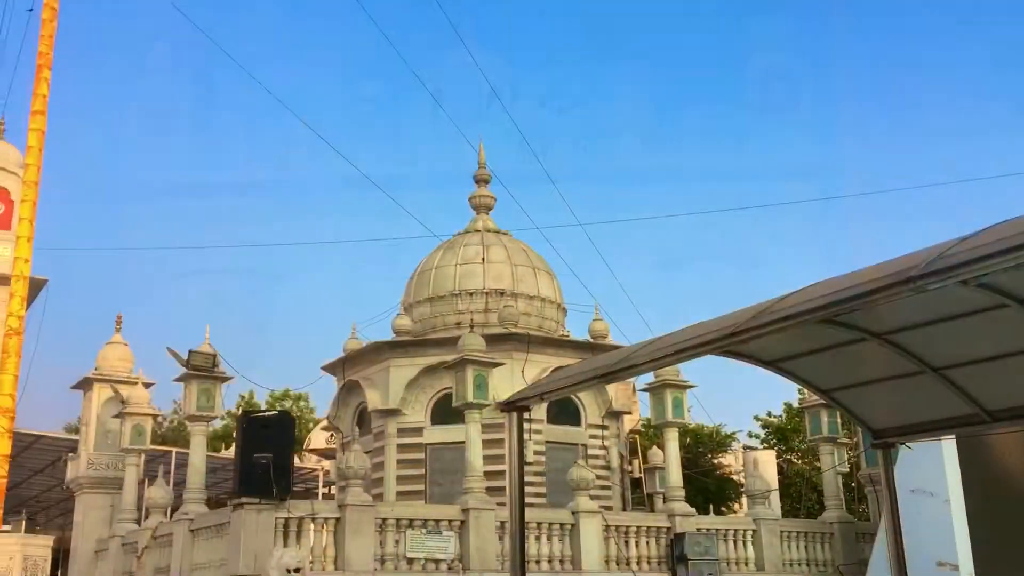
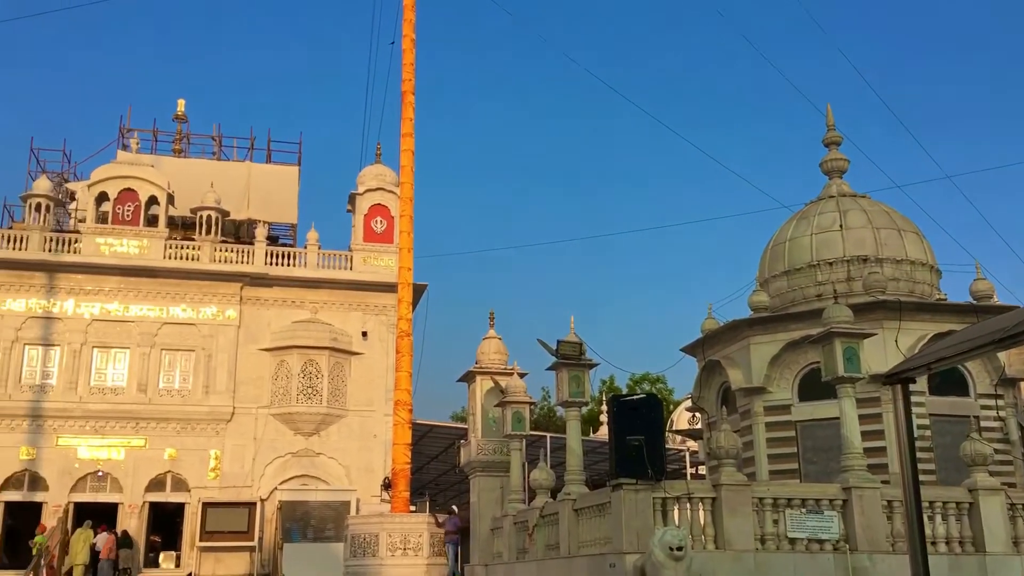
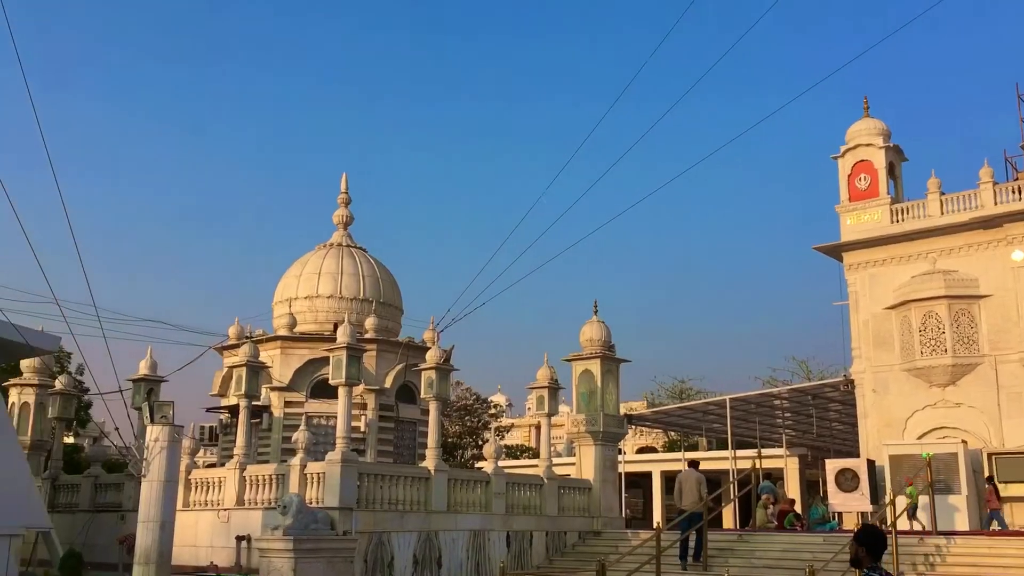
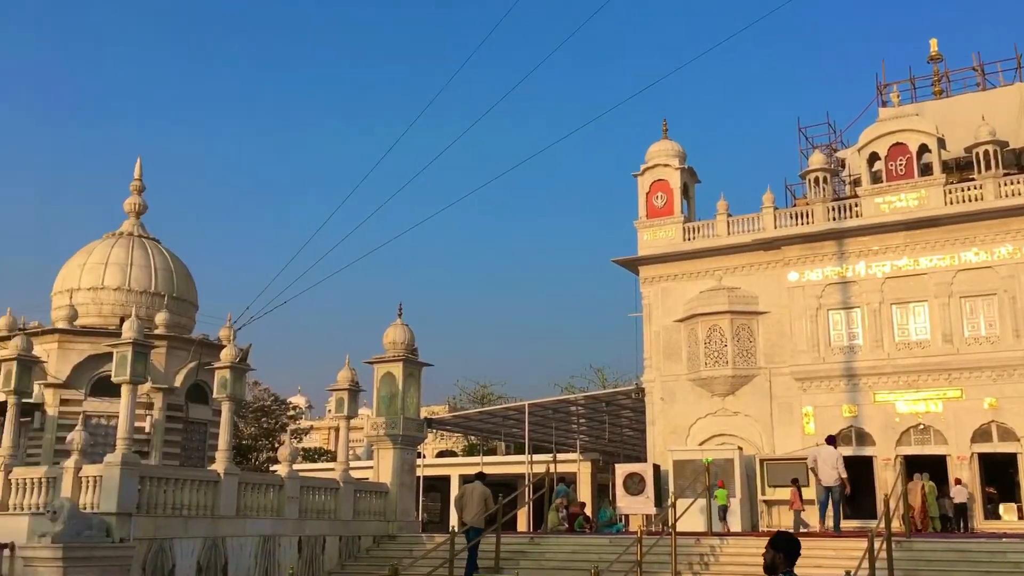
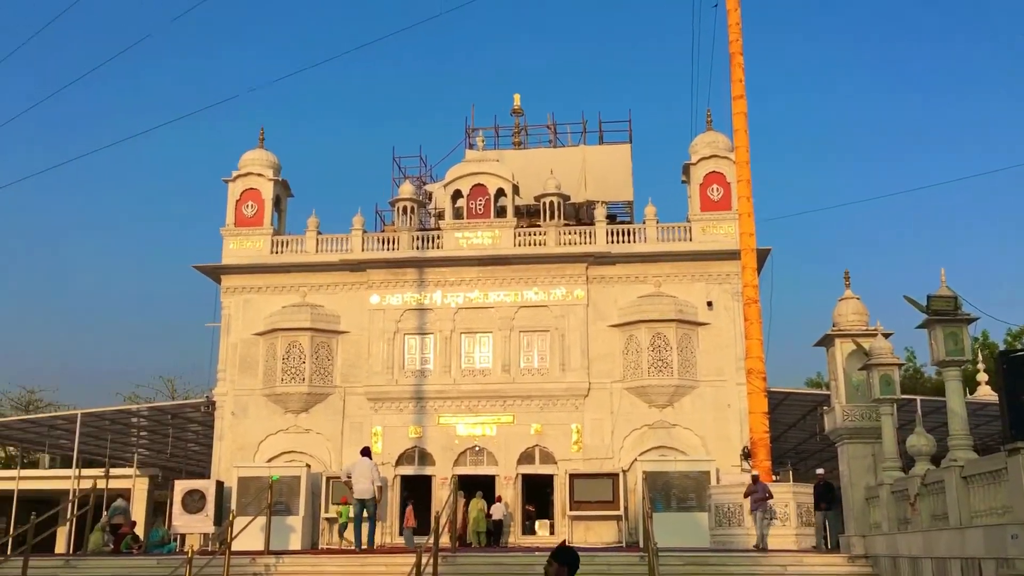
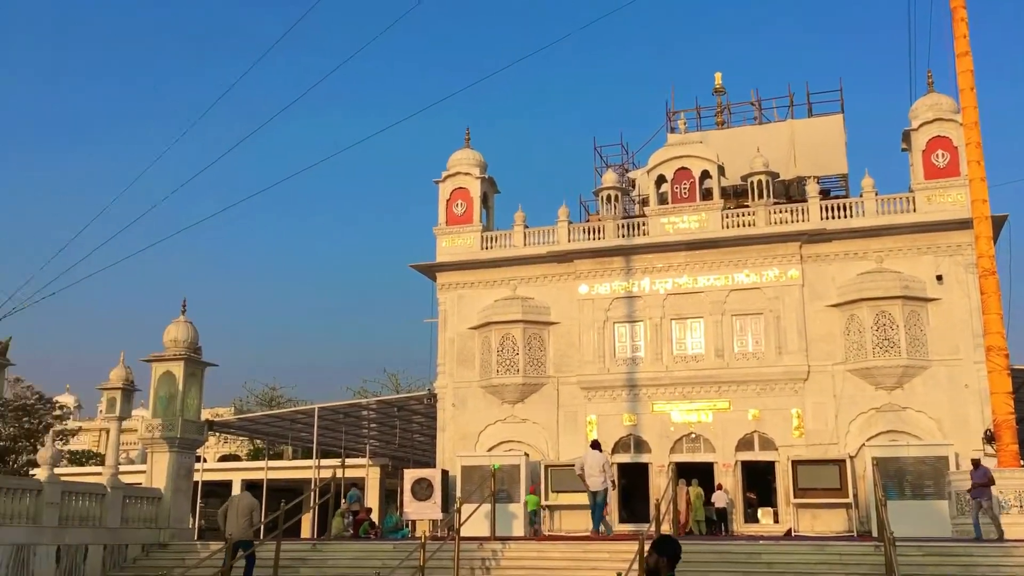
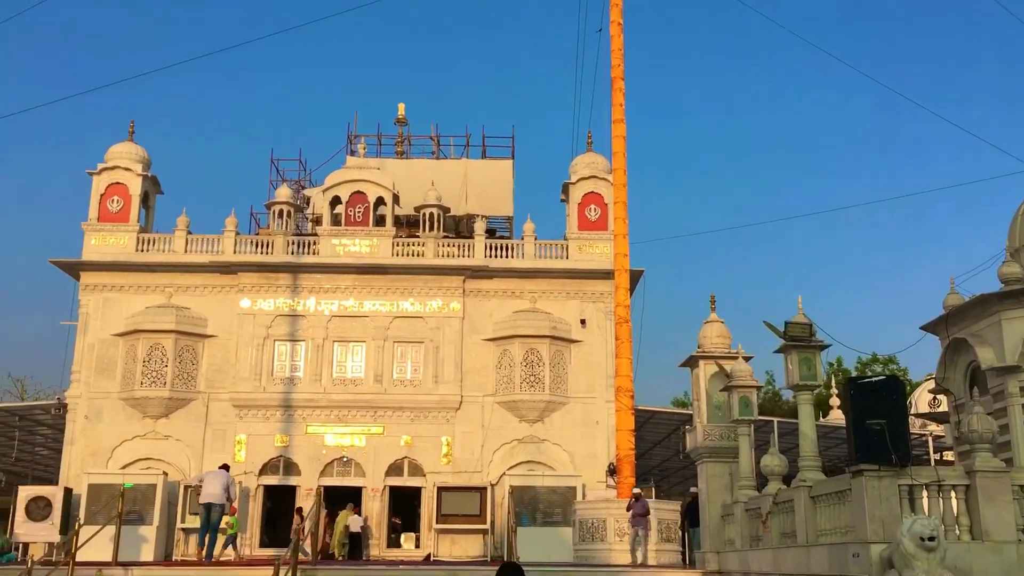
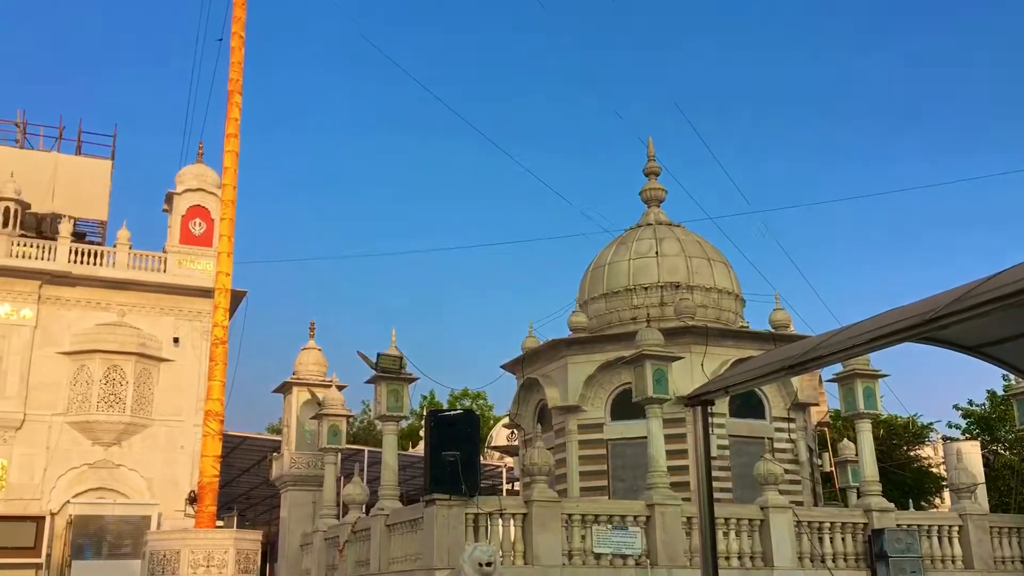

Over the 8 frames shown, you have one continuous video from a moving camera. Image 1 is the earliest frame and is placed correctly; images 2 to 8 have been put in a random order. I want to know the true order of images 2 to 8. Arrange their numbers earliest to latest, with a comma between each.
8, 2, 7, 5, 6, 4, 3
